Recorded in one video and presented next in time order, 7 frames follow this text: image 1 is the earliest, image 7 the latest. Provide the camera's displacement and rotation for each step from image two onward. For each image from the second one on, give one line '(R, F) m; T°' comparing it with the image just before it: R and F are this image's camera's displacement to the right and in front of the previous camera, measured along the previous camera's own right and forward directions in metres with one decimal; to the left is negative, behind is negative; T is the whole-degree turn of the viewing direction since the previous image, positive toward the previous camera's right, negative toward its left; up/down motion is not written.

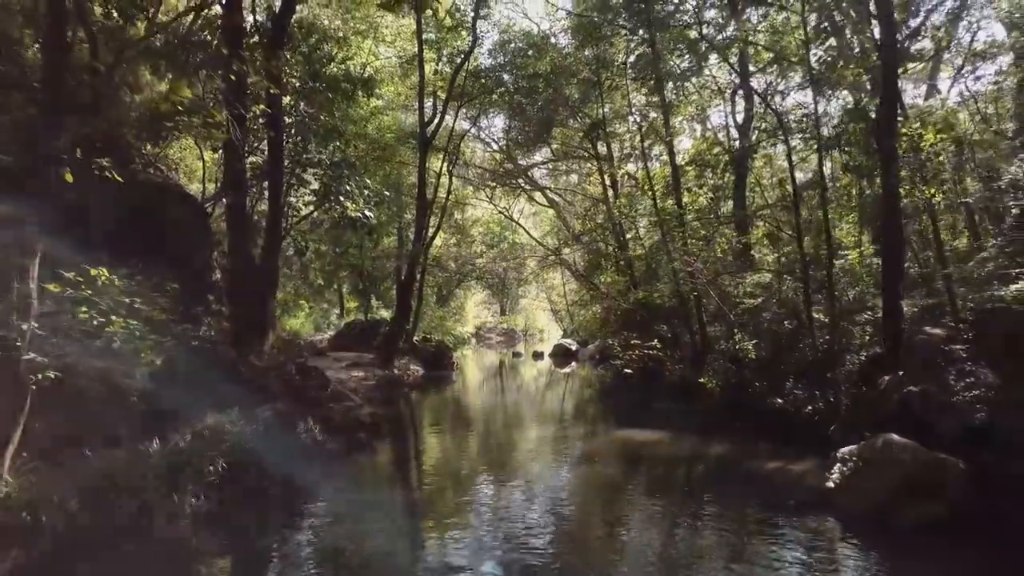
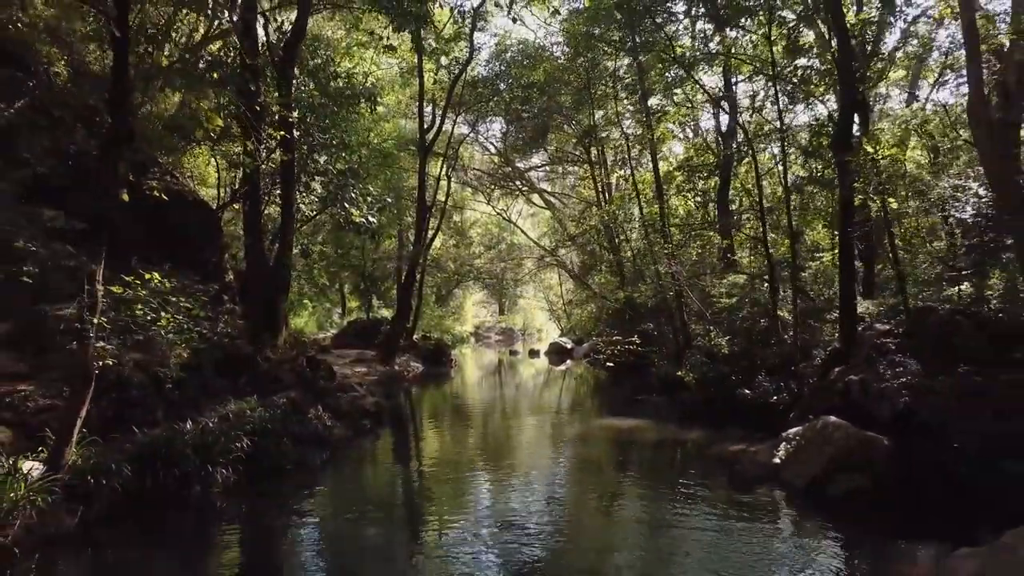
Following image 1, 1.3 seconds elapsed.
(+0.2, -1.2) m; 0°
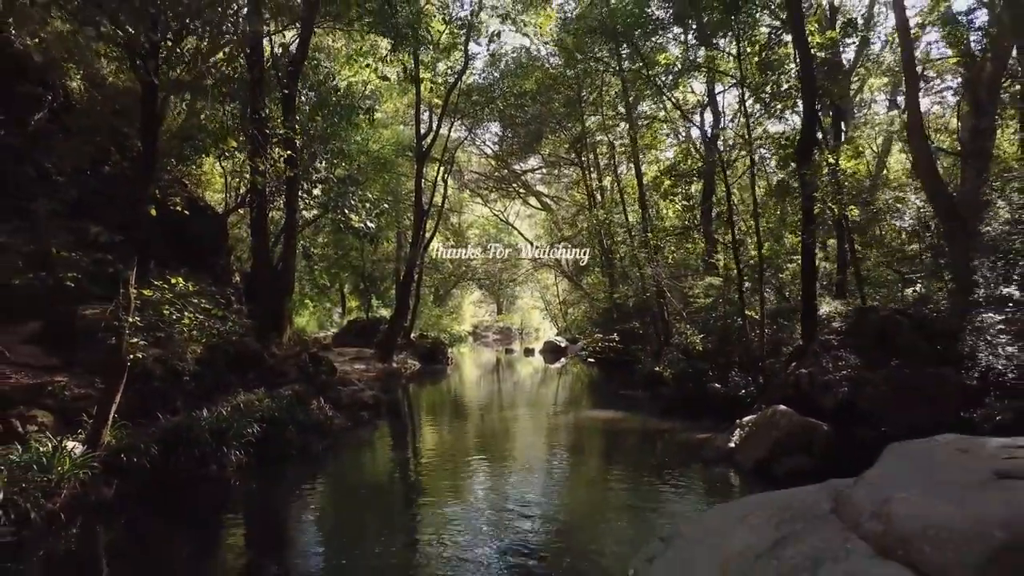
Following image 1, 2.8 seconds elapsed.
(+0.3, -1.1) m; 0°
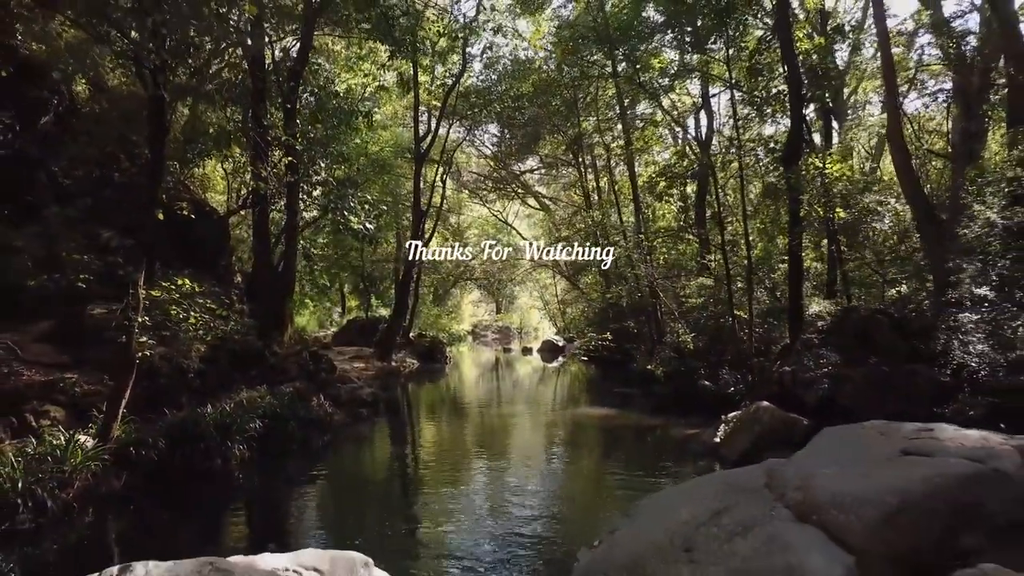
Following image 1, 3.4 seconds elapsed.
(+0.1, -0.4) m; 0°
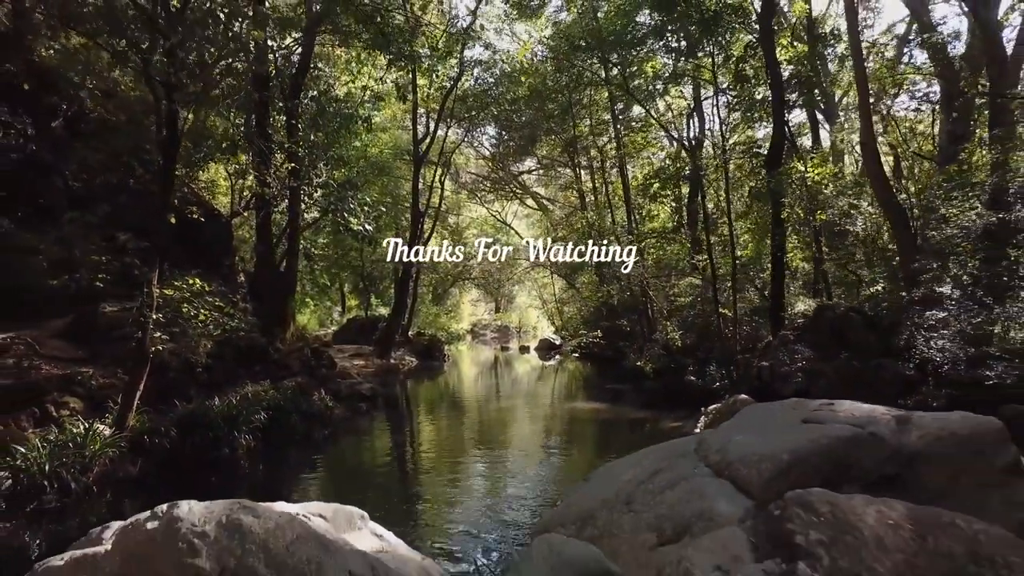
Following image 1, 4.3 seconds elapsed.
(+0.2, -0.6) m; 0°
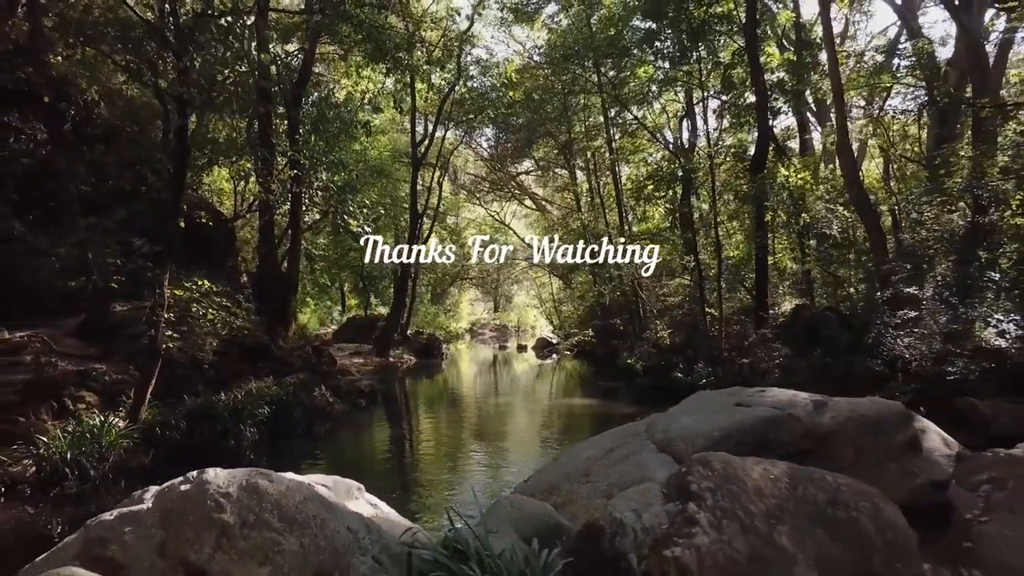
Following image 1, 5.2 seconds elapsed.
(+0.1, -0.6) m; 0°
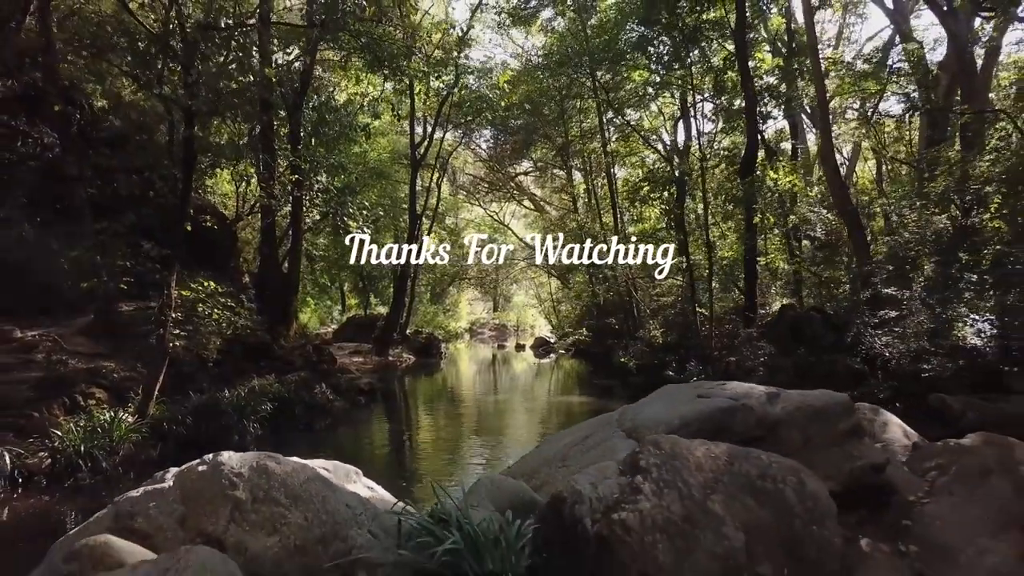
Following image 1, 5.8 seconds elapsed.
(+0.1, -0.4) m; 0°
